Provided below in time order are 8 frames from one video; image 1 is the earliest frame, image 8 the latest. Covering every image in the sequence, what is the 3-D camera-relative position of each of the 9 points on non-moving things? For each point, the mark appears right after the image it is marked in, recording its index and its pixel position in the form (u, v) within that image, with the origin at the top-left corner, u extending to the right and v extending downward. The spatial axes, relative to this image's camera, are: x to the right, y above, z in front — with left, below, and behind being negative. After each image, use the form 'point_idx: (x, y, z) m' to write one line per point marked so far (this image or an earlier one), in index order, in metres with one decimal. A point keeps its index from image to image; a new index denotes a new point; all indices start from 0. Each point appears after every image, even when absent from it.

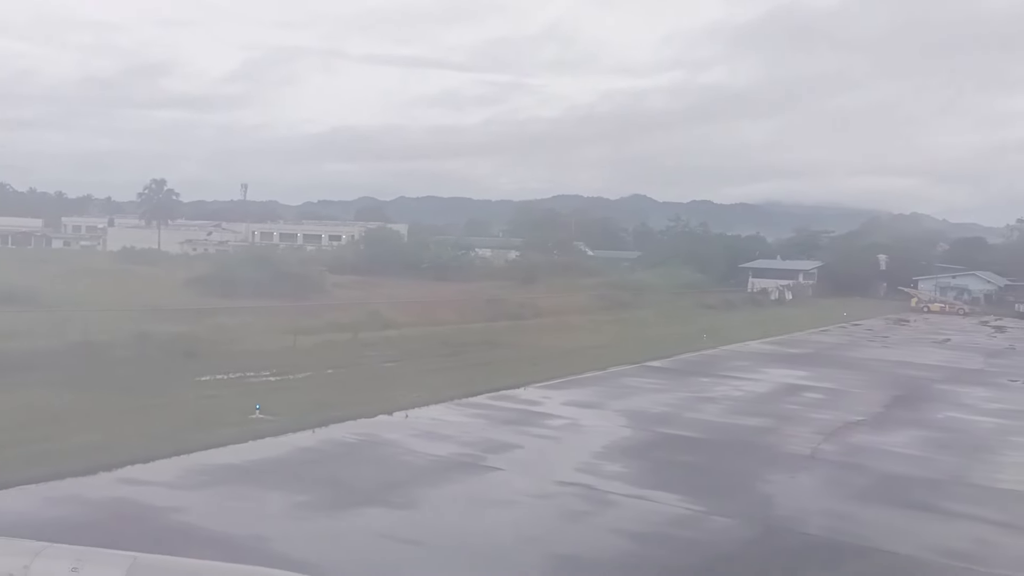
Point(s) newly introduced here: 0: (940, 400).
0: (+8.0, -2.1, +15.6) m
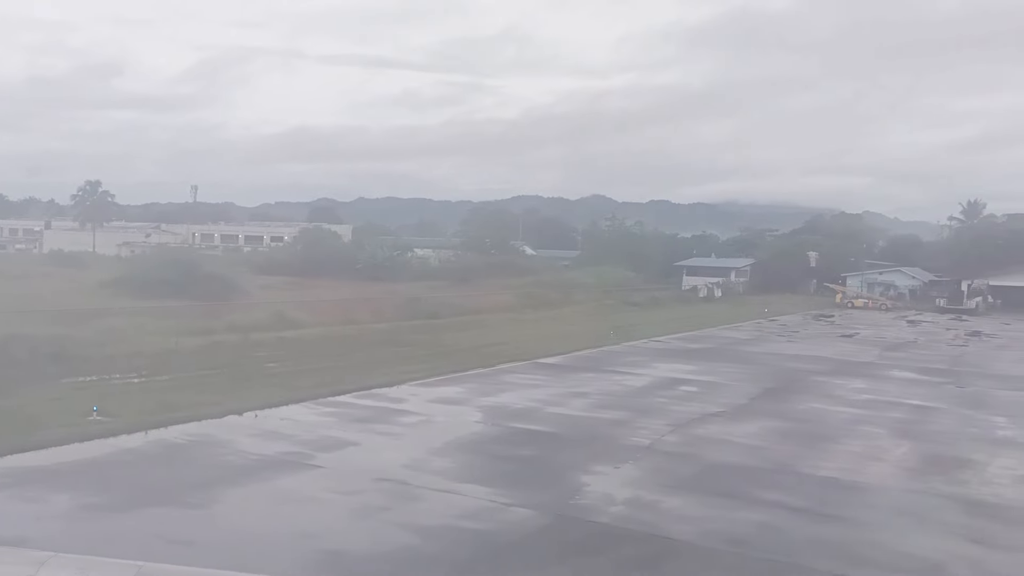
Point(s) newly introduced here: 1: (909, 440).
0: (+5.7, -2.0, +15.9) m
1: (+5.5, -2.1, +11.7) m
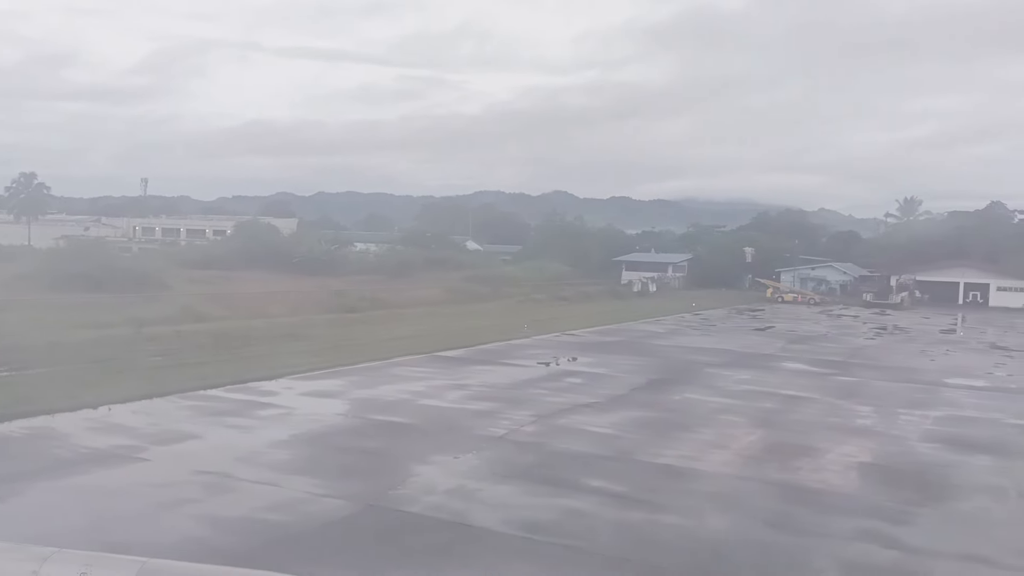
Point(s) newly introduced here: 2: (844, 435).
0: (+3.5, -1.8, +16.2) m
1: (+3.6, -2.0, +12.0) m
2: (+4.6, -2.1, +11.7) m
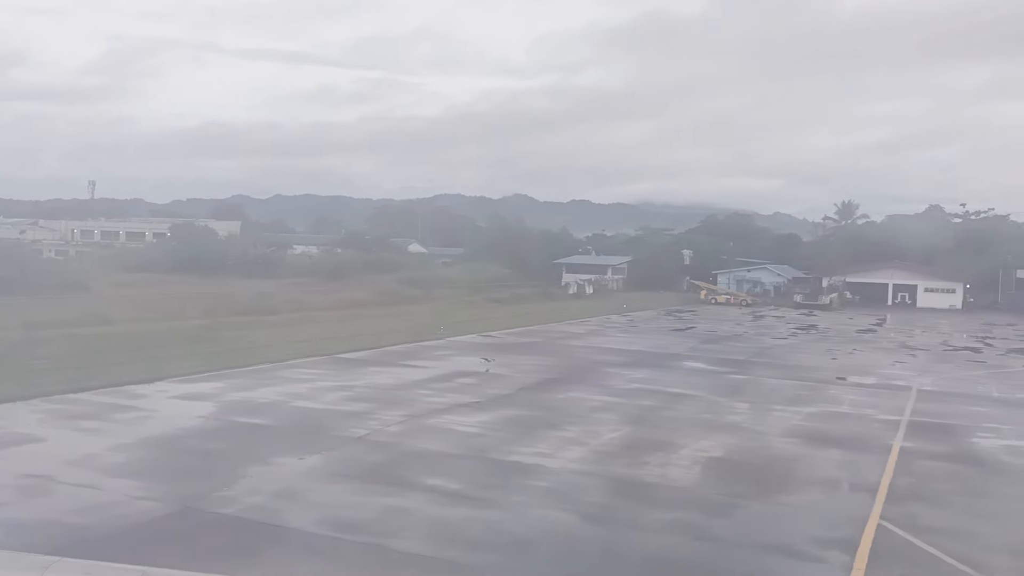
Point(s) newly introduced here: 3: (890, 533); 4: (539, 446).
0: (+1.4, -1.8, +16.2) m
1: (+1.7, -2.0, +12.1) m
2: (+2.8, -2.0, +11.9) m
3: (+3.4, -2.2, +7.6) m
4: (+0.3, -2.0, +10.6) m
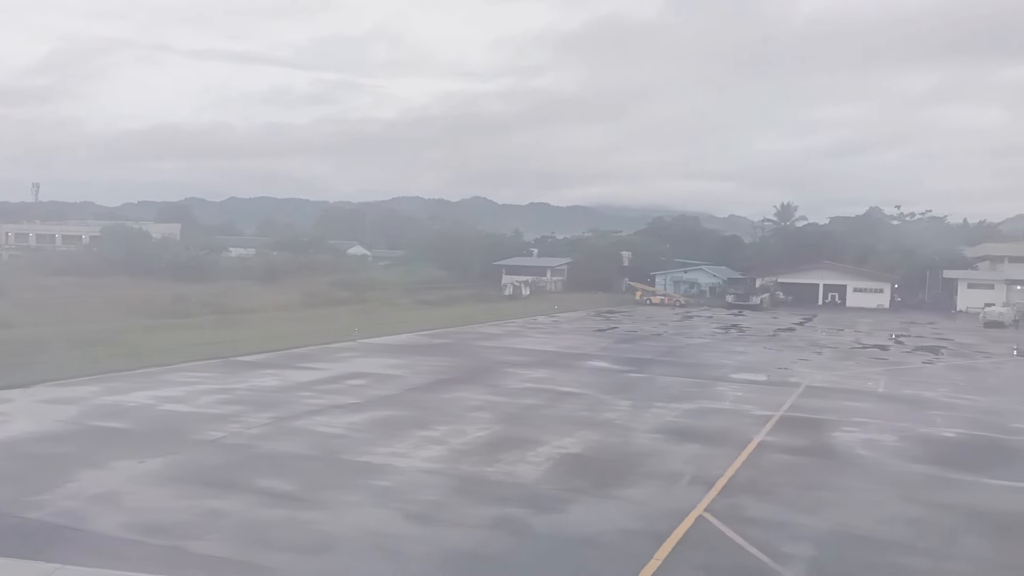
0: (-0.6, -1.8, +16.3) m
1: (-0.1, -2.0, +12.1) m
2: (+0.9, -2.0, +12.0) m
3: (+1.8, -2.2, +7.7) m
4: (-1.4, -2.0, +10.5) m
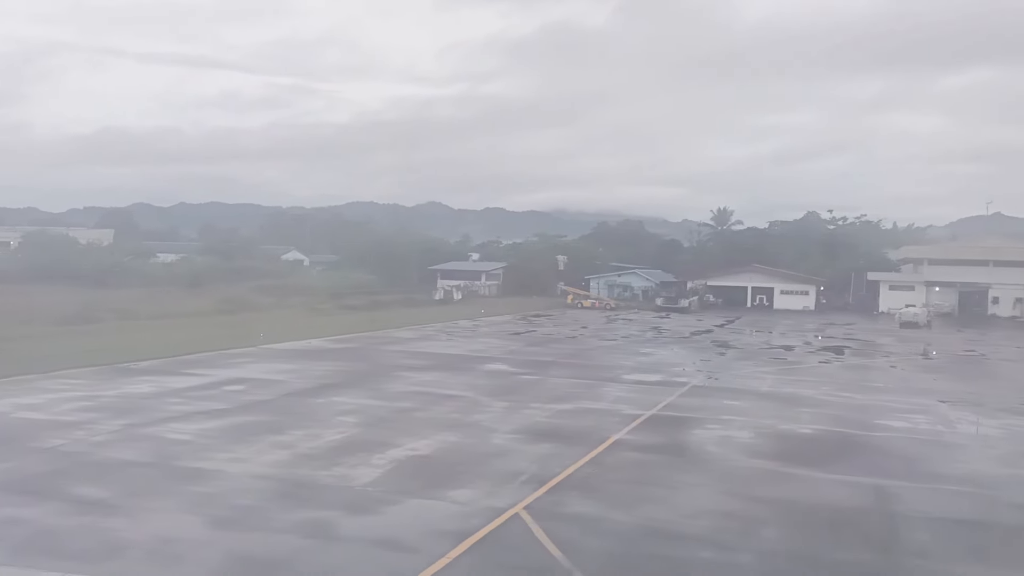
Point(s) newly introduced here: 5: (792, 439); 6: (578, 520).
0: (-2.8, -1.9, +16.1) m
1: (-2.1, -2.0, +12.0) m
2: (-1.1, -2.0, +12.0) m
3: (0.0, -2.2, +7.8) m
4: (-3.3, -2.0, +10.4) m
5: (+4.0, -2.2, +12.1) m
6: (+0.6, -2.2, +7.9) m
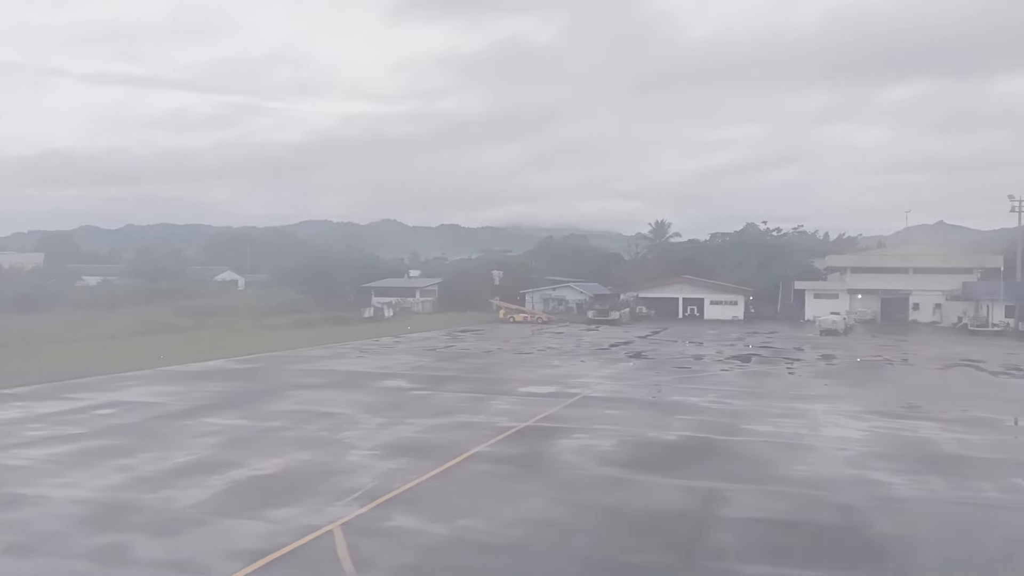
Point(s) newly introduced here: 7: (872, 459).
0: (-5.0, -2.2, +15.9) m
1: (-4.1, -2.2, +11.8) m
2: (-3.0, -2.3, +11.8) m
3: (-1.7, -2.3, +7.7) m
4: (-5.2, -2.3, +10.1) m
5: (+2.0, -2.3, +12.2) m
6: (-1.1, -2.3, +7.8) m
7: (+4.9, -2.3, +11.4) m
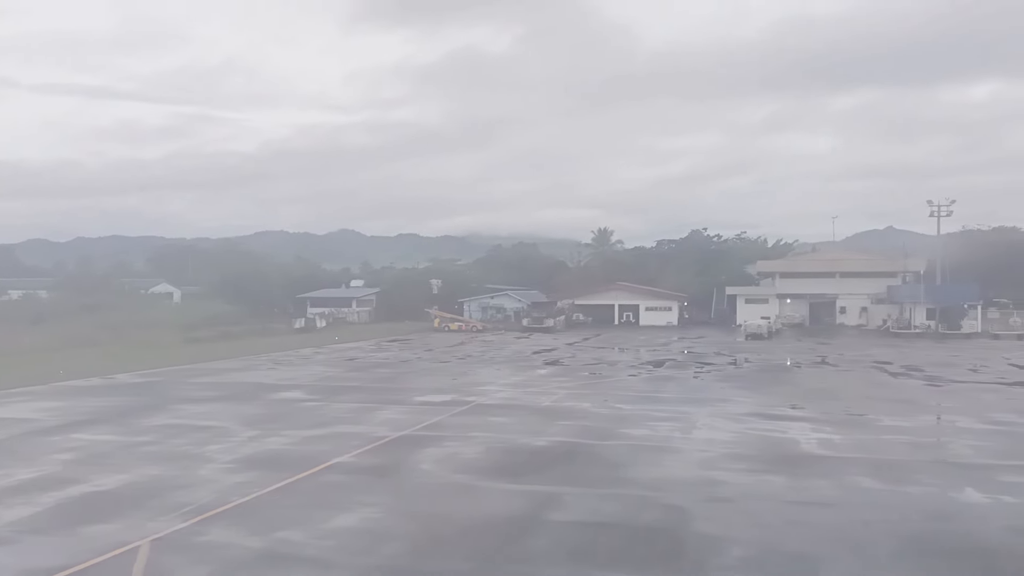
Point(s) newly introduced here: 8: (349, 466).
0: (-7.2, -2.4, +15.5) m
1: (-6.0, -2.4, +11.5) m
2: (-5.0, -2.4, +11.5) m
3: (-3.4, -2.4, +7.5) m
4: (-7.0, -2.4, +9.7) m
5: (+0.1, -2.4, +12.2) m
6: (-2.8, -2.4, +7.6) m
7: (+3.0, -2.4, +11.6) m
8: (-2.2, -2.4, +11.2) m
